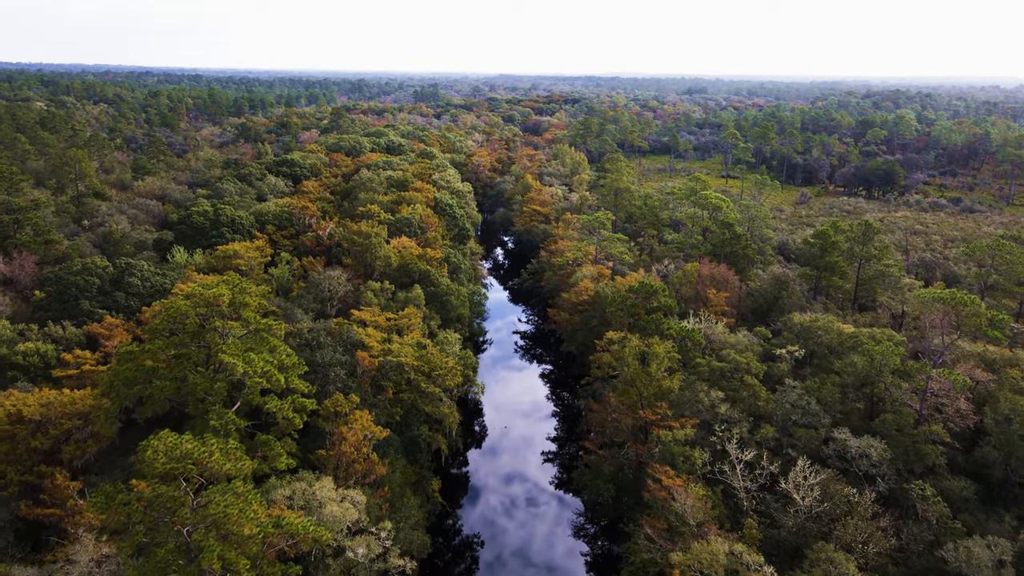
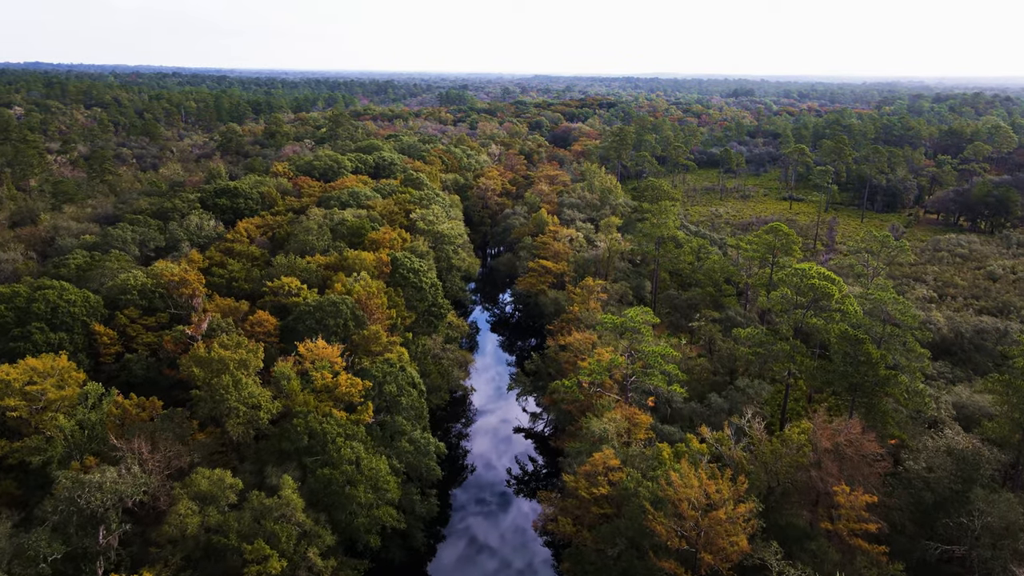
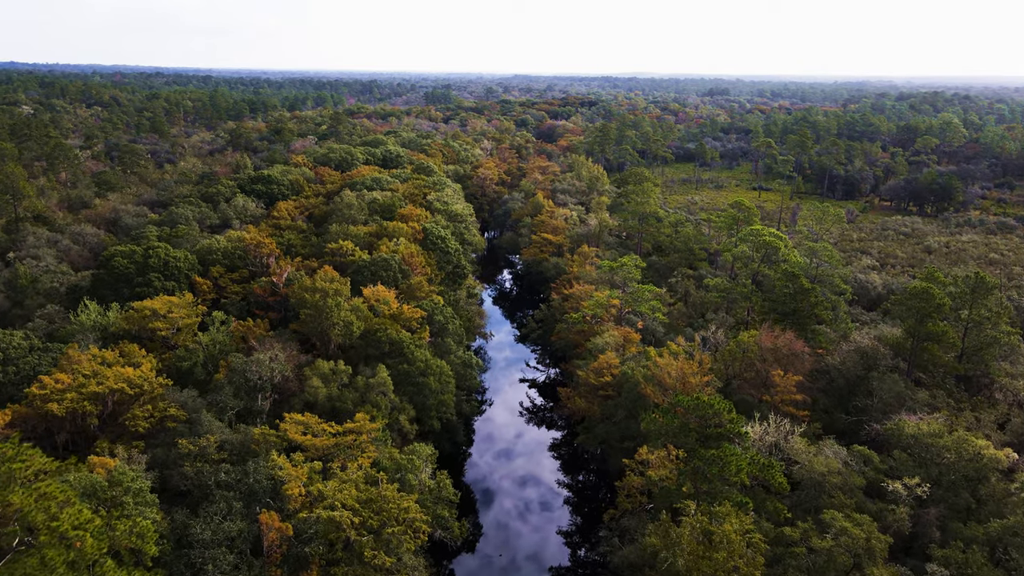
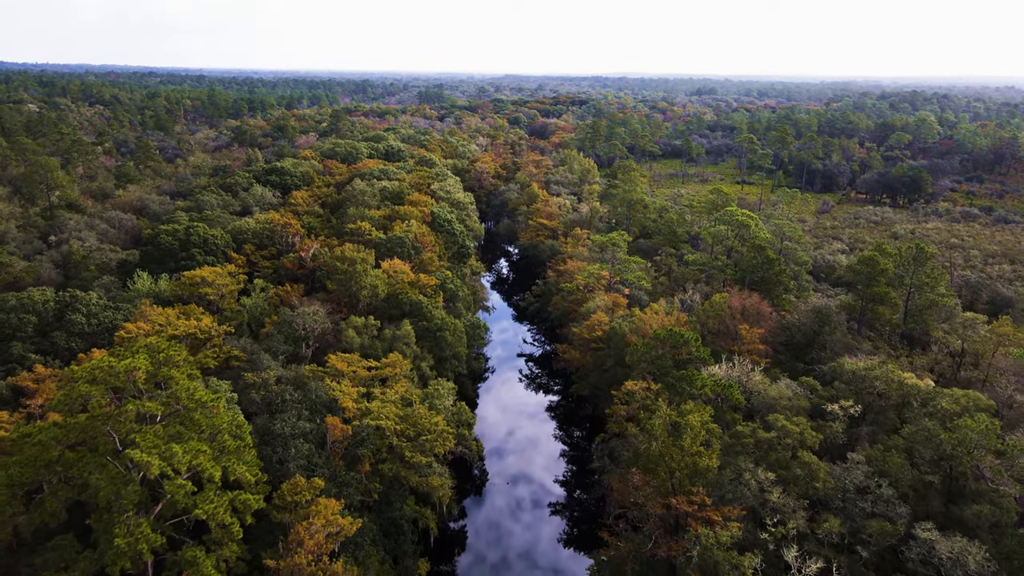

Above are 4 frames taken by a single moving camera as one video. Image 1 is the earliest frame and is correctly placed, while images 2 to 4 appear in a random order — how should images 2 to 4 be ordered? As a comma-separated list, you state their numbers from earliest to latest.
4, 3, 2
